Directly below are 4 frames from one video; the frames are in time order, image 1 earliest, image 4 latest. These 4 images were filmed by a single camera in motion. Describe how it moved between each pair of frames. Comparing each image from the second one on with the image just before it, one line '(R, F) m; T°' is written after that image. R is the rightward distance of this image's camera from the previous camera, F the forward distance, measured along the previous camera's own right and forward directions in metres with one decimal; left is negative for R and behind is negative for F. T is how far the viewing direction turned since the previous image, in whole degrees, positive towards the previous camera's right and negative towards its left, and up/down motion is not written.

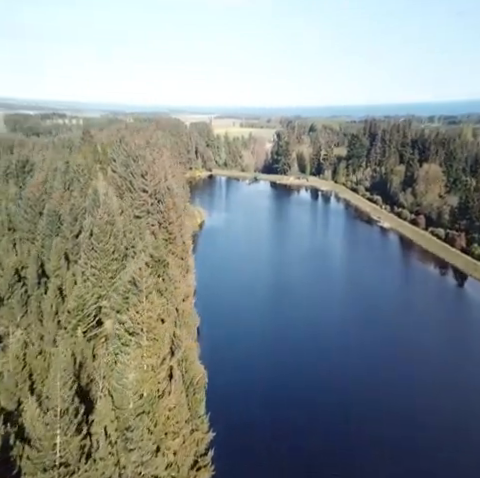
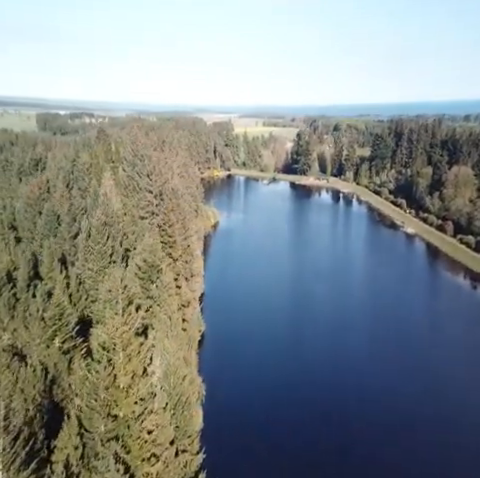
(+1.1, +1.7) m; -3°
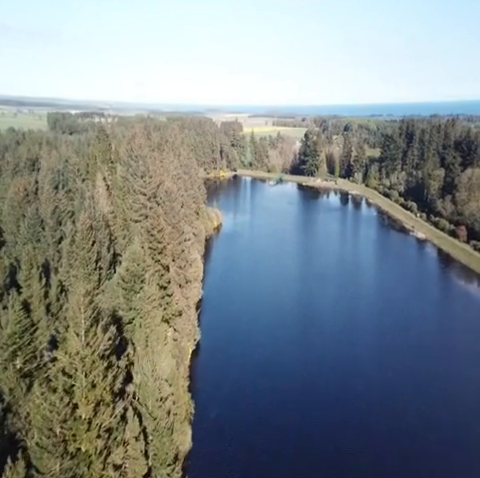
(+0.9, +1.9) m; -1°
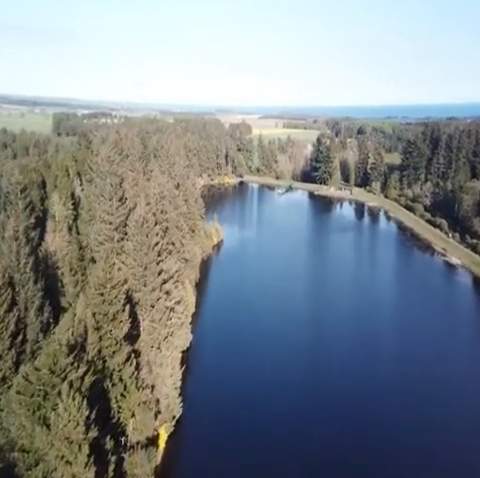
(+0.8, +8.3) m; -1°
